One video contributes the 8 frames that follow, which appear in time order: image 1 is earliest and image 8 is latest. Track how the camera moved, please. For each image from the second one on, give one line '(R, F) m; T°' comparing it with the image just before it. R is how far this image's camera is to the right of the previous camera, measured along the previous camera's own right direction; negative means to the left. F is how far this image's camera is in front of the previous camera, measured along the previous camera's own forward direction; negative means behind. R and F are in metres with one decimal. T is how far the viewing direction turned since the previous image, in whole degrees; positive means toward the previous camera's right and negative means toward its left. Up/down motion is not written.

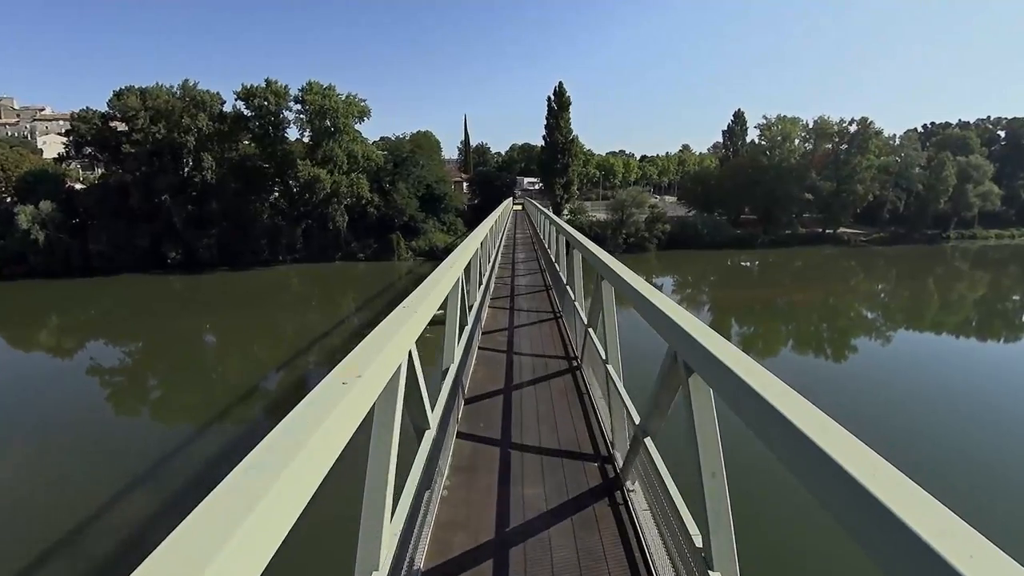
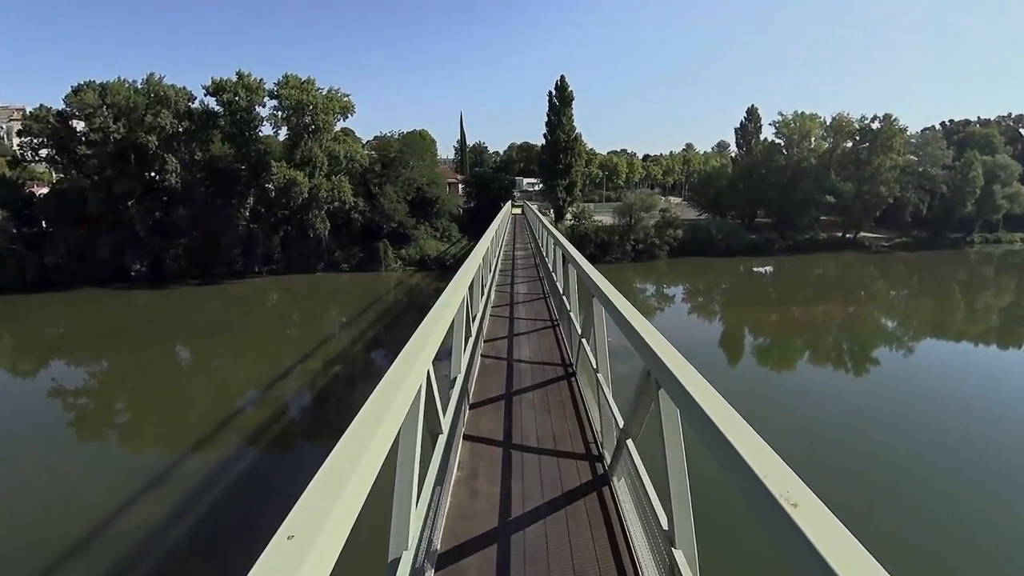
(0.0, +1.3) m; 0°
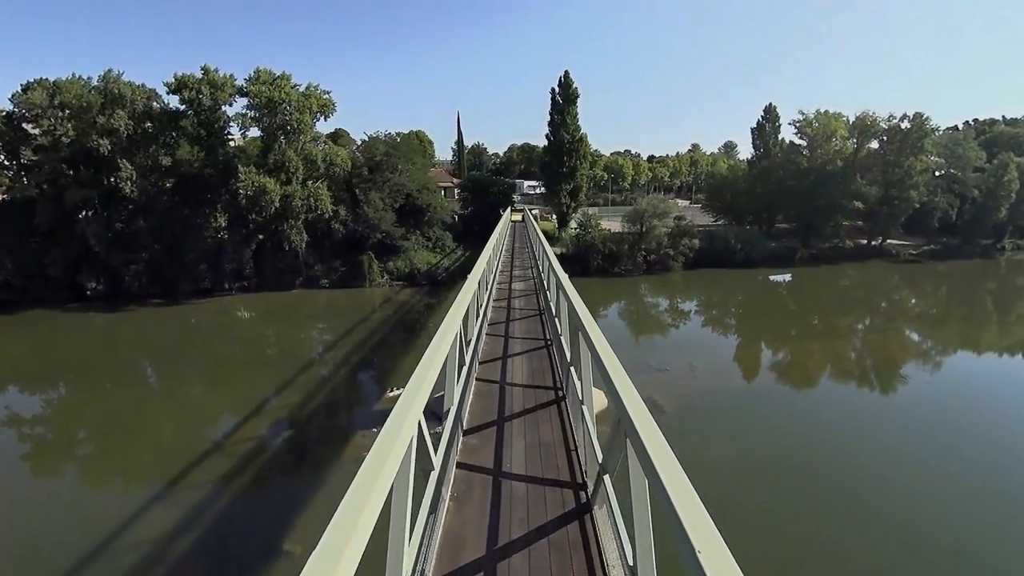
(0.0, +1.3) m; 0°
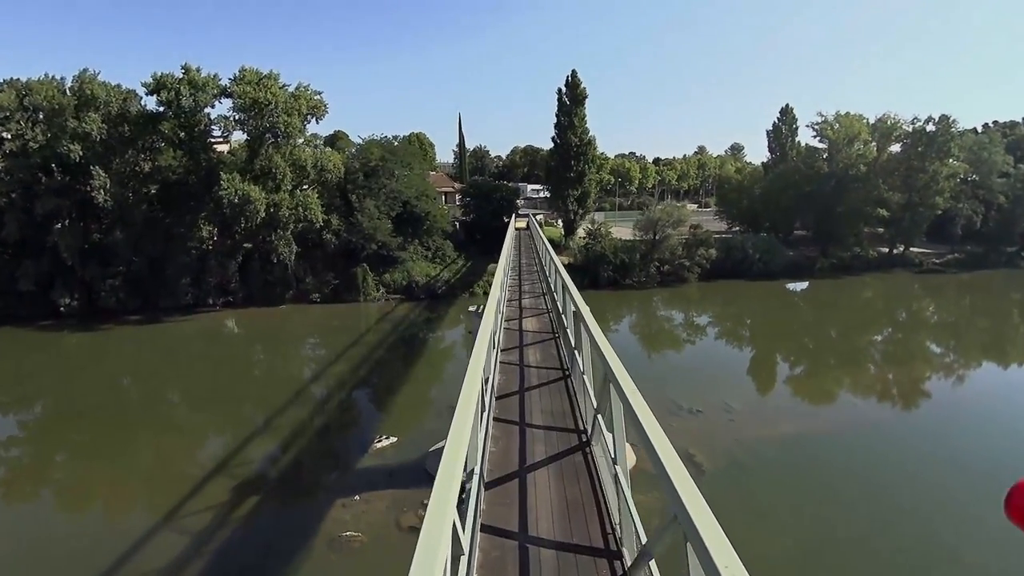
(-0.1, +0.8) m; 0°
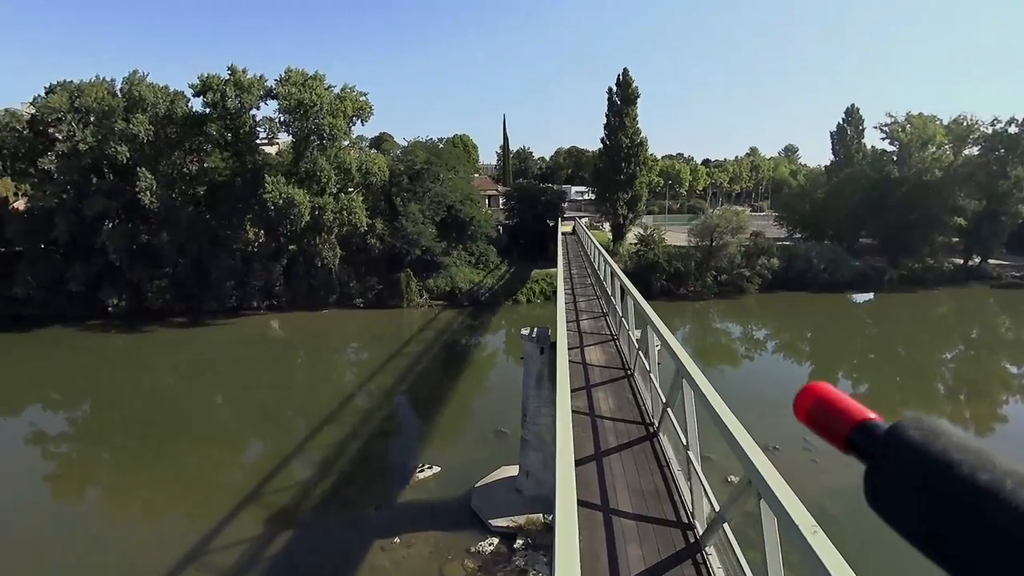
(-0.2, +0.5) m; -4°
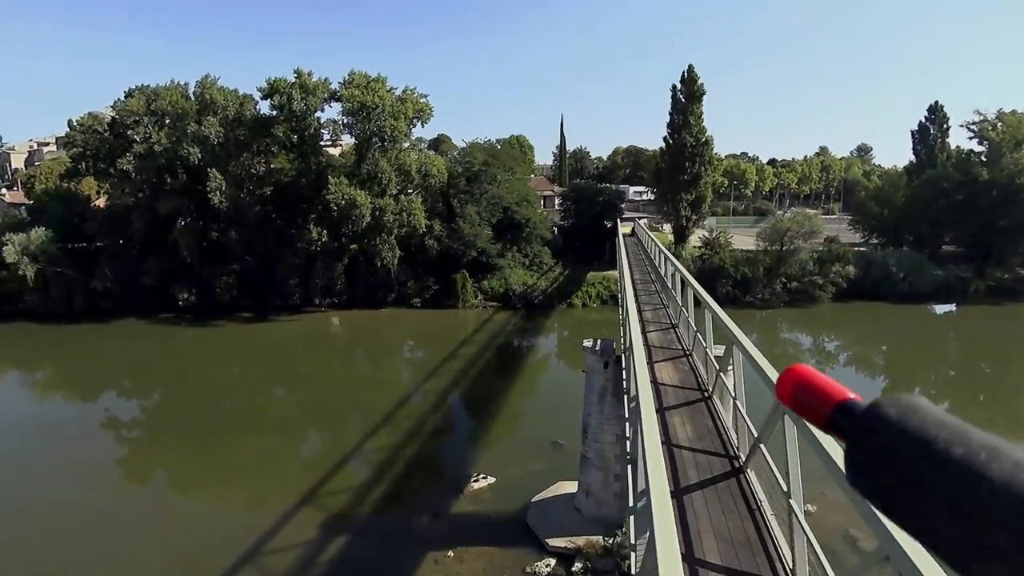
(-0.1, +0.2) m; -5°
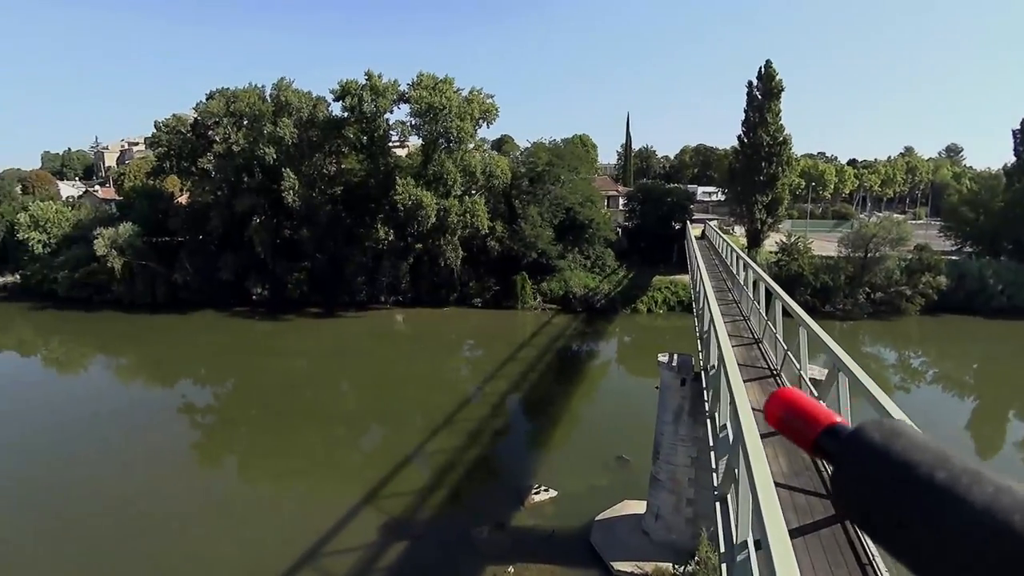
(-0.1, +0.1) m; -6°
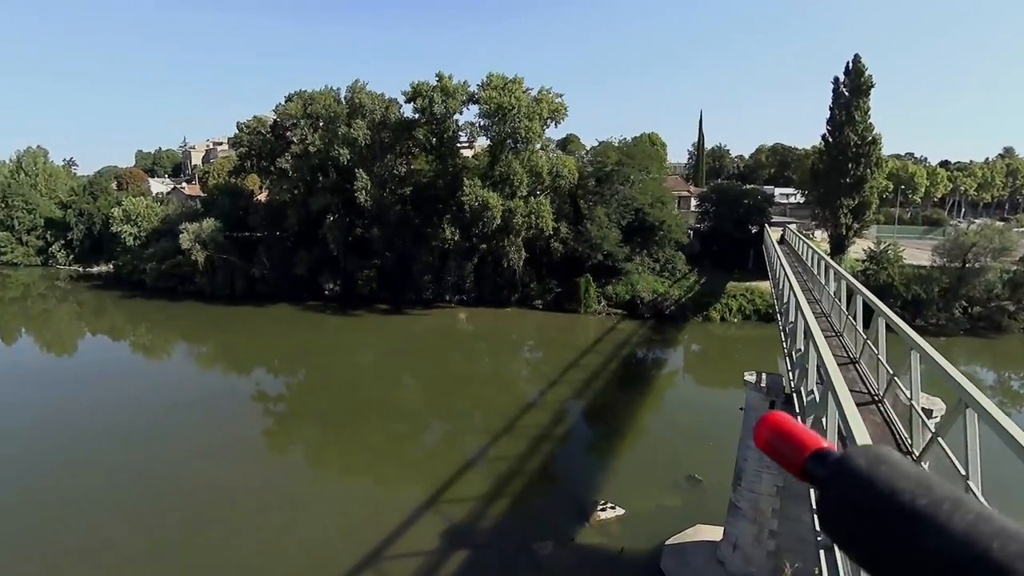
(-0.1, +0.1) m; -6°
